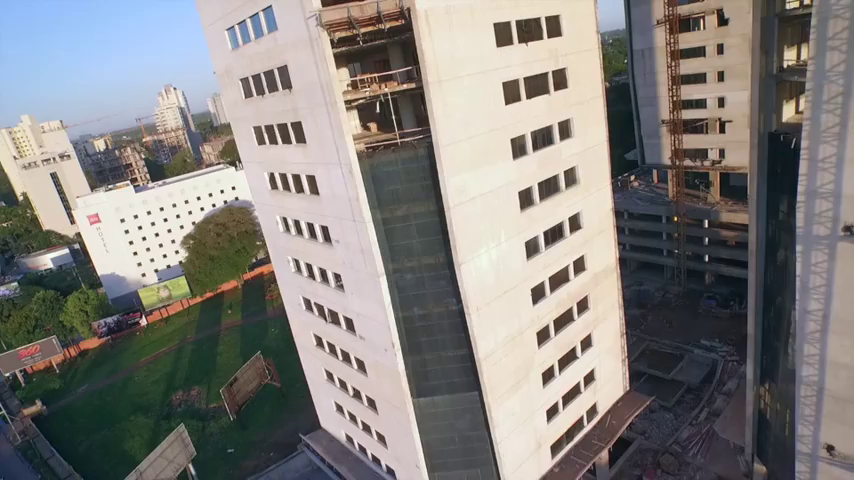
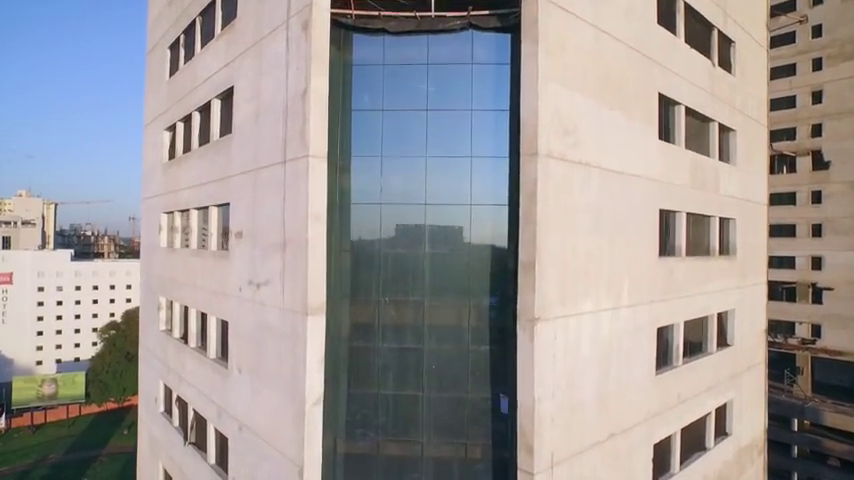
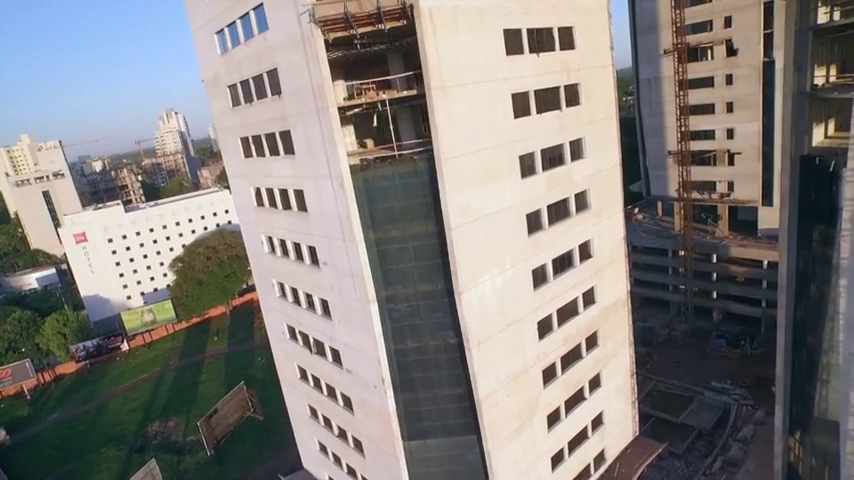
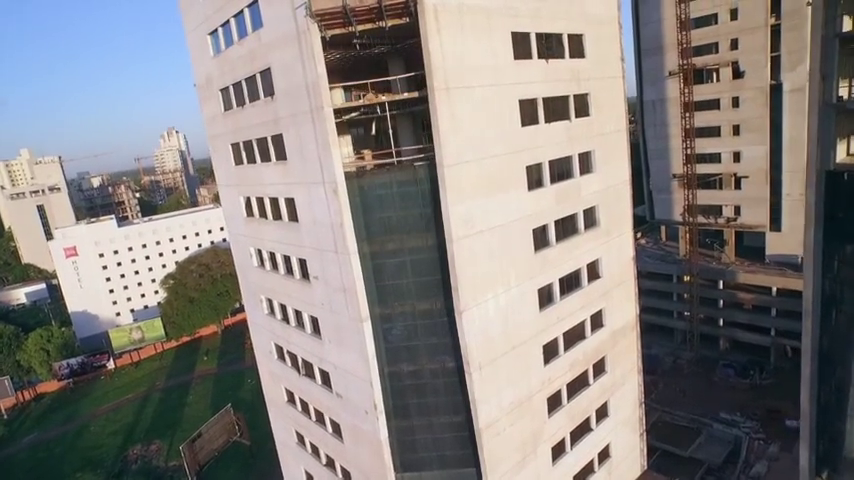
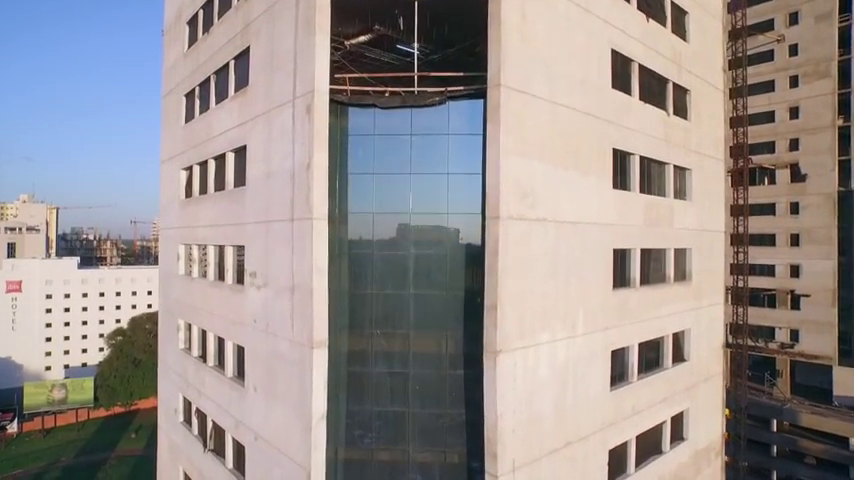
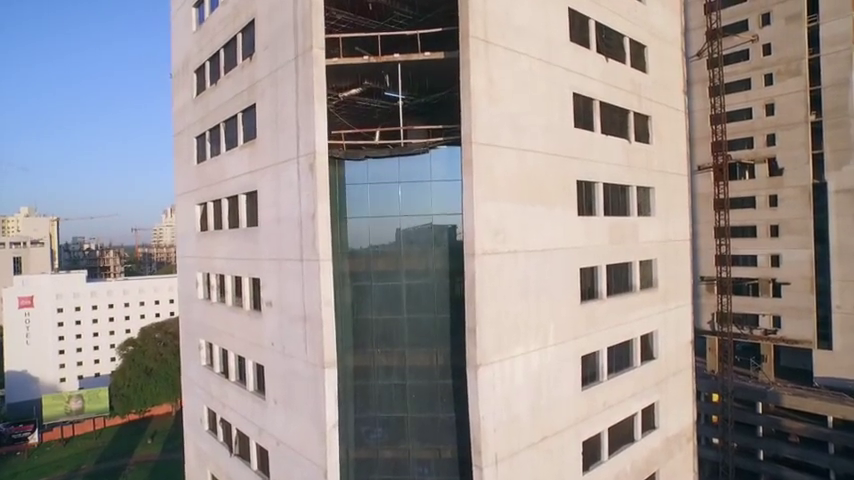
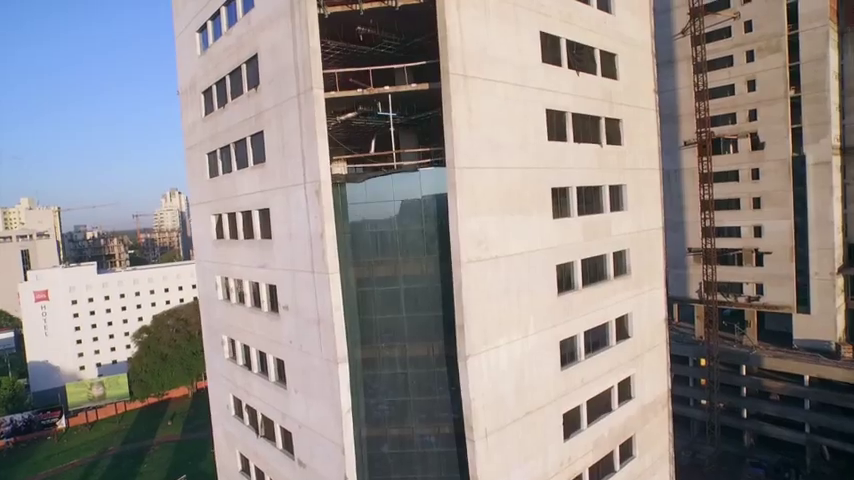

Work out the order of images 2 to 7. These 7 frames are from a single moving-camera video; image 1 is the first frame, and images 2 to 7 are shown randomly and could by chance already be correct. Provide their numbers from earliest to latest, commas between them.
3, 4, 7, 6, 5, 2
